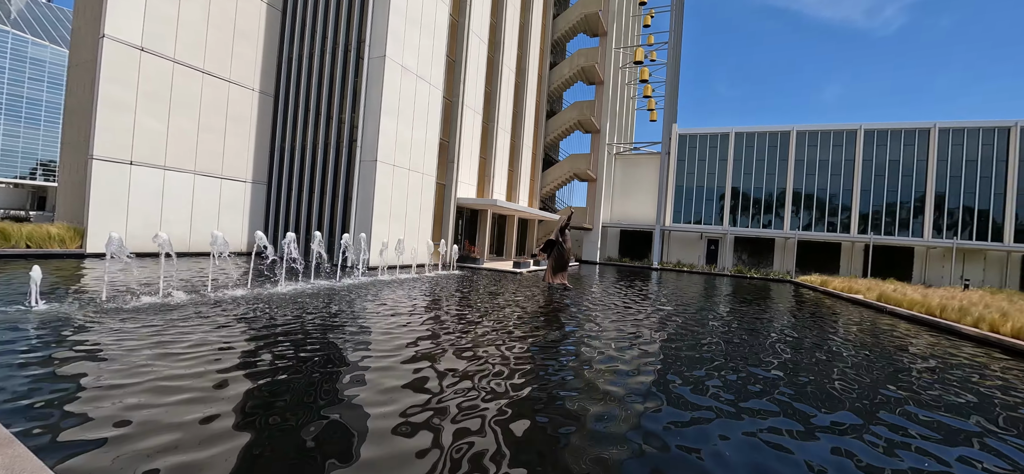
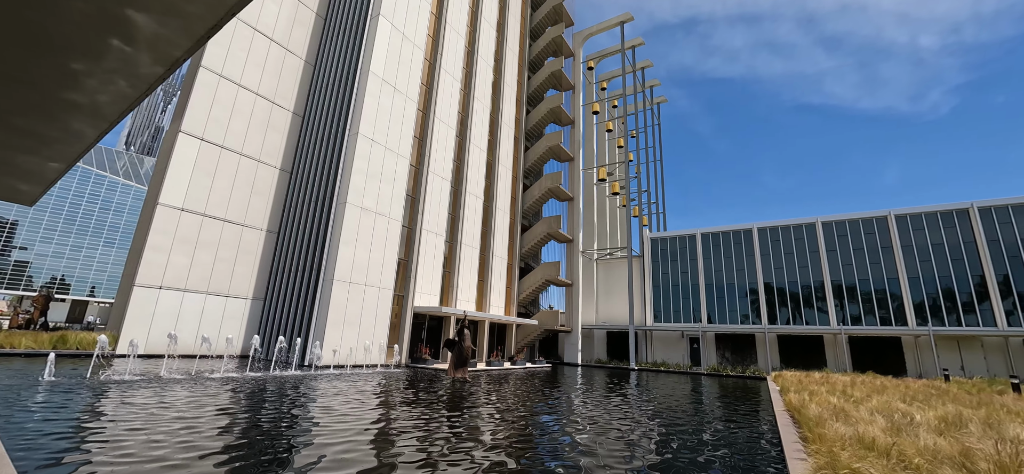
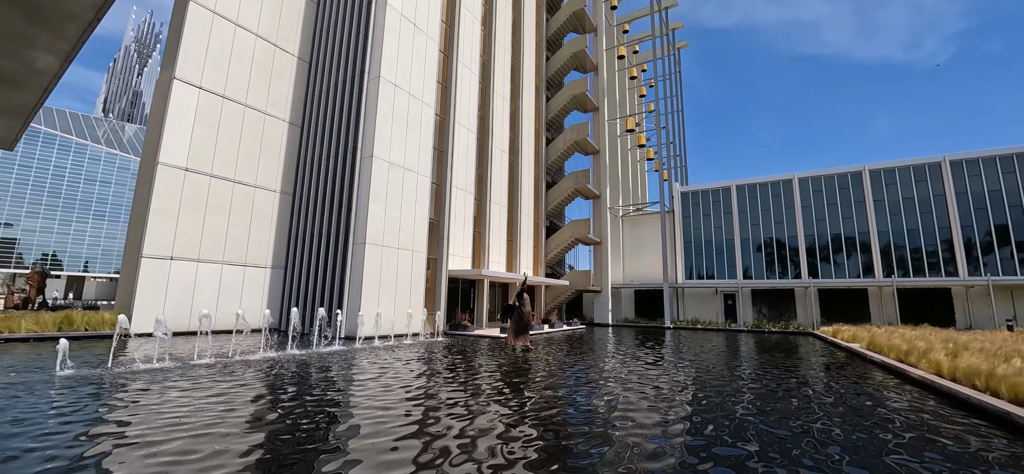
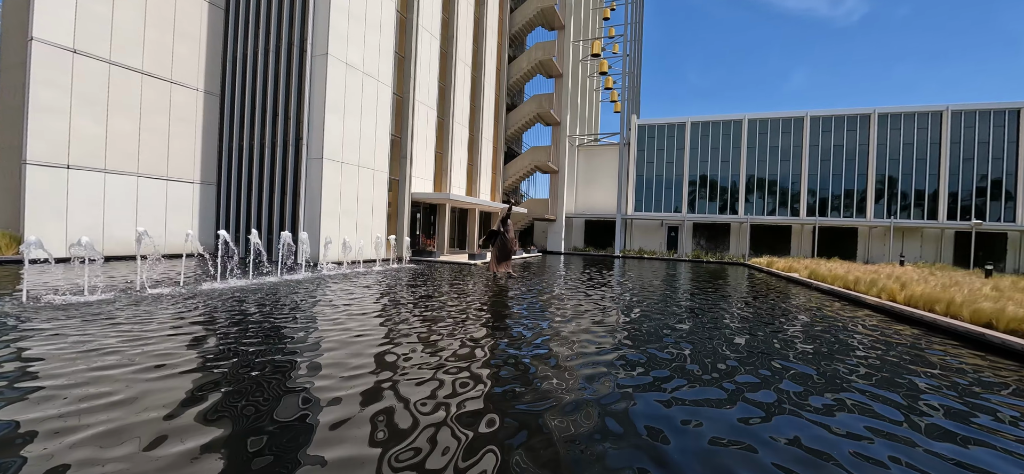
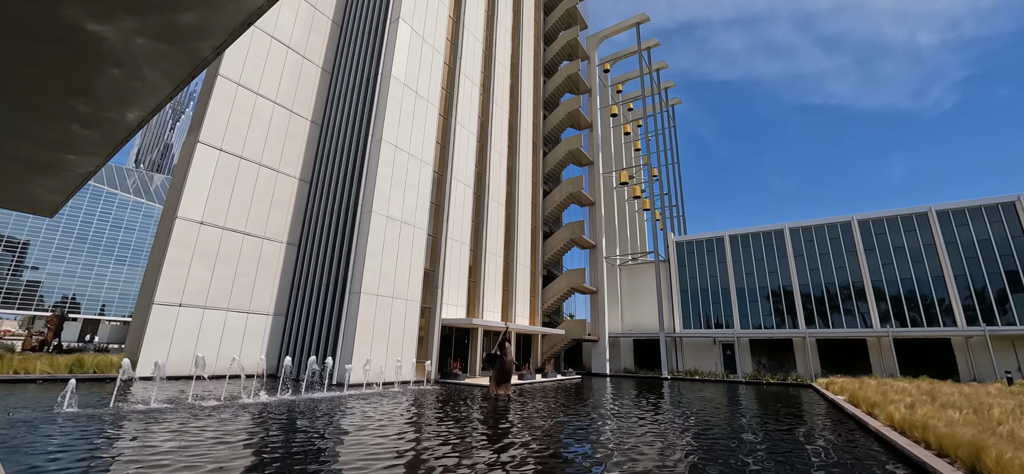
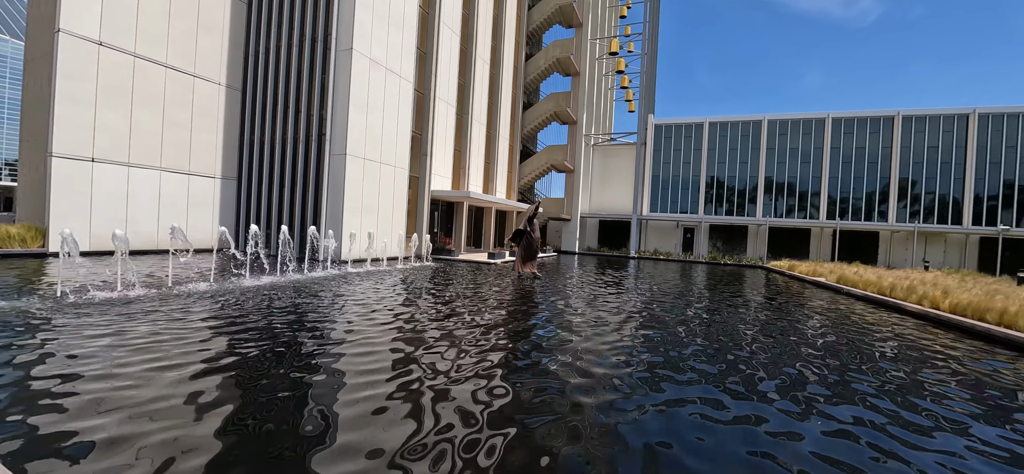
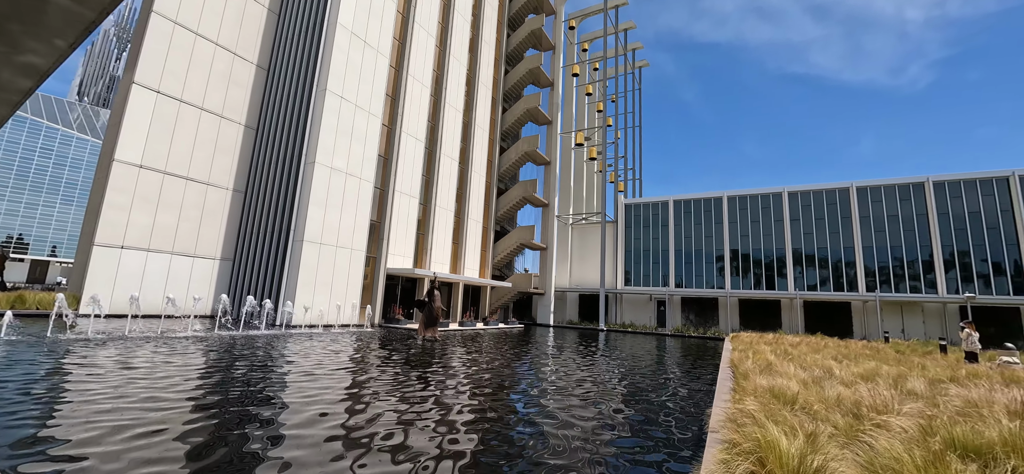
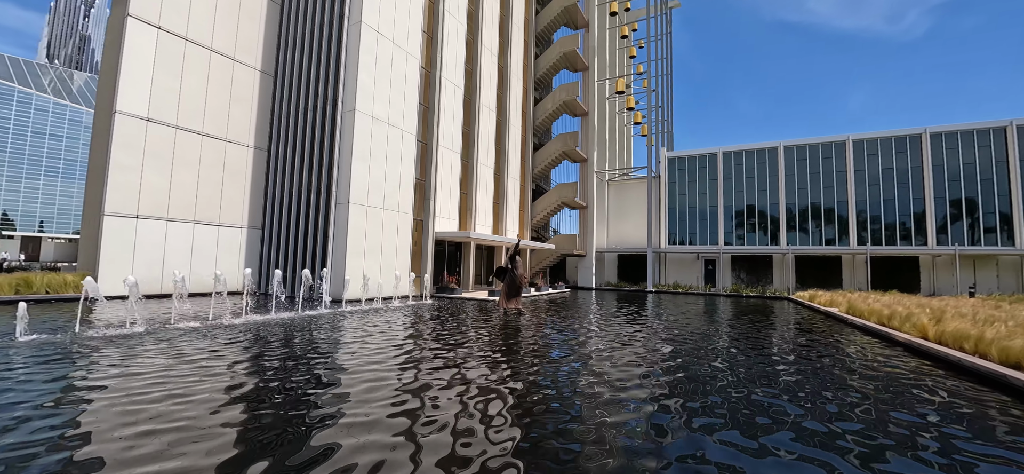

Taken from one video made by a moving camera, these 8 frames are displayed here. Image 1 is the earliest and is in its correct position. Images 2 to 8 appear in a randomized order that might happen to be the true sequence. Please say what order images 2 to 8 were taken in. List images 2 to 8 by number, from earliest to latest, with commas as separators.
6, 4, 8, 3, 5, 2, 7
